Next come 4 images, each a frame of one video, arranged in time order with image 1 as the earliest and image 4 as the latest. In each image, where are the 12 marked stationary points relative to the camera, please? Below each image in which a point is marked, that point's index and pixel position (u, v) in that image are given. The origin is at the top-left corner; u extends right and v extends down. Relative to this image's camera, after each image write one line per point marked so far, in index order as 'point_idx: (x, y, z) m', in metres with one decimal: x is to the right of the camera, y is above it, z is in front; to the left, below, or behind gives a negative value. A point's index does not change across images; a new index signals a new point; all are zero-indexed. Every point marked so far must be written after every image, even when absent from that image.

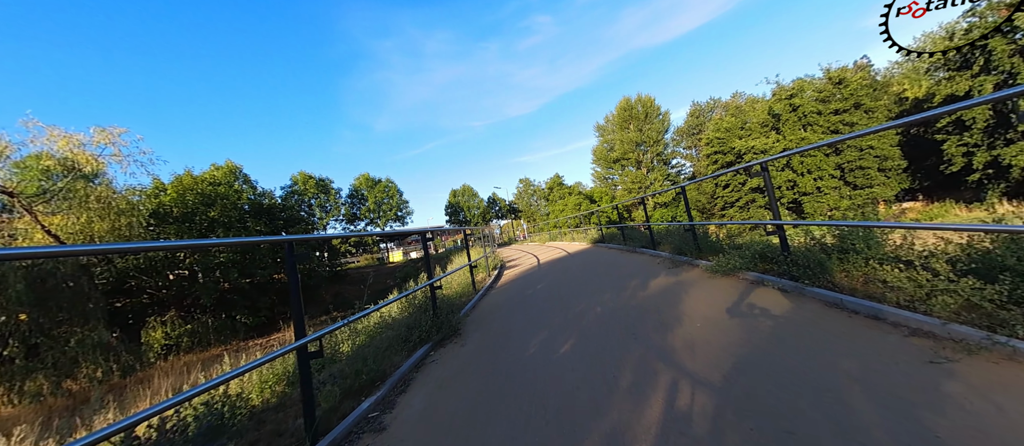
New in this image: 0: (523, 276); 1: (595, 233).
0: (+0.3, -1.2, +6.7) m
1: (+3.3, -0.4, +12.1) m
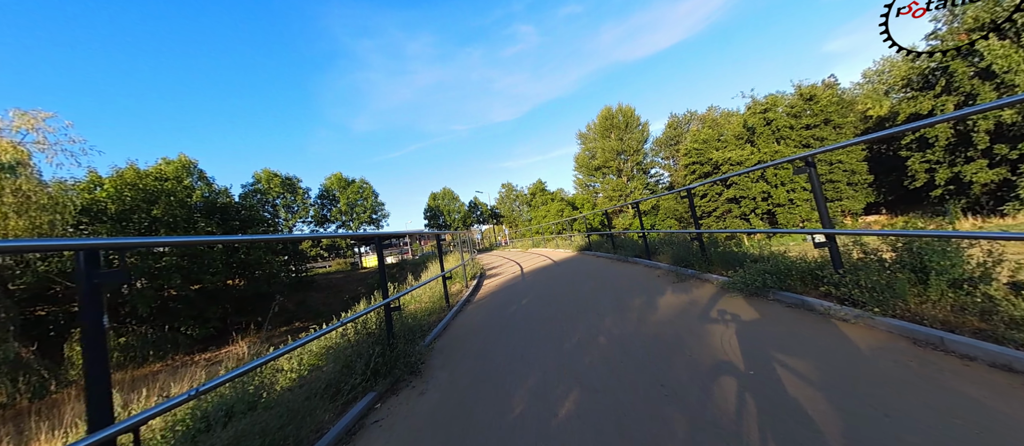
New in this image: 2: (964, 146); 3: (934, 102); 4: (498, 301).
0: (-0.1, -1.3, +5.9) m
1: (+2.6, -0.7, +11.5) m
2: (+23.5, +4.0, +15.6) m
3: (+23.2, +6.6, +16.6) m
4: (-0.2, -1.2, +4.8) m
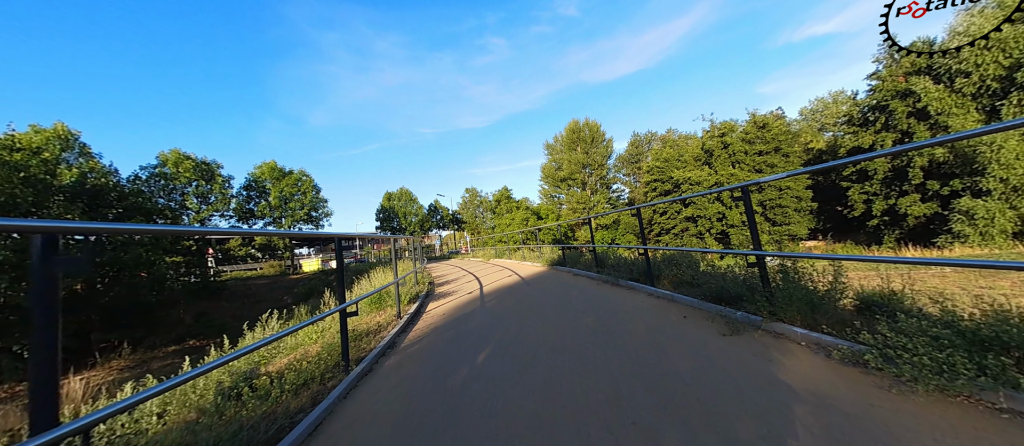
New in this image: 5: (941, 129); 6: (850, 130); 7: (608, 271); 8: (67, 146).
0: (-0.8, -1.3, +4.2) m
1: (+1.2, -1.0, +10.1) m
2: (+21.6, +2.4, +16.9) m
3: (+21.4, +5.0, +17.9) m
4: (-0.7, -1.2, +3.1) m
5: (+21.5, +4.7, +15.2) m
6: (+22.0, +6.0, +19.6) m
7: (+1.8, -0.9, +5.6) m
8: (-22.9, +4.0, +15.3) m
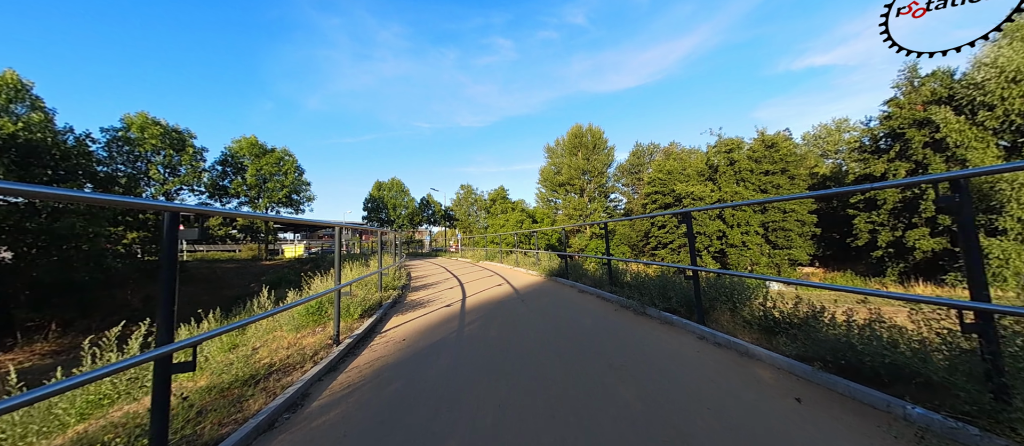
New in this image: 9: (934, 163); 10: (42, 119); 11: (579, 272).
0: (-0.9, -1.2, +3.0) m
1: (+1.0, -1.1, +8.9) m
2: (+21.5, +0.6, +16.2) m
3: (+21.4, +3.2, +17.2) m
4: (-0.8, -1.1, +1.8) m
5: (+21.5, +3.0, +14.4) m
6: (+22.1, +4.2, +18.9) m
7: (+1.7, -1.0, +4.4) m
8: (-22.7, +5.8, +13.6) m
9: (+21.2, +3.1, +15.1) m
10: (-21.1, +4.5, +13.5) m
11: (+1.4, -1.1, +6.5) m
